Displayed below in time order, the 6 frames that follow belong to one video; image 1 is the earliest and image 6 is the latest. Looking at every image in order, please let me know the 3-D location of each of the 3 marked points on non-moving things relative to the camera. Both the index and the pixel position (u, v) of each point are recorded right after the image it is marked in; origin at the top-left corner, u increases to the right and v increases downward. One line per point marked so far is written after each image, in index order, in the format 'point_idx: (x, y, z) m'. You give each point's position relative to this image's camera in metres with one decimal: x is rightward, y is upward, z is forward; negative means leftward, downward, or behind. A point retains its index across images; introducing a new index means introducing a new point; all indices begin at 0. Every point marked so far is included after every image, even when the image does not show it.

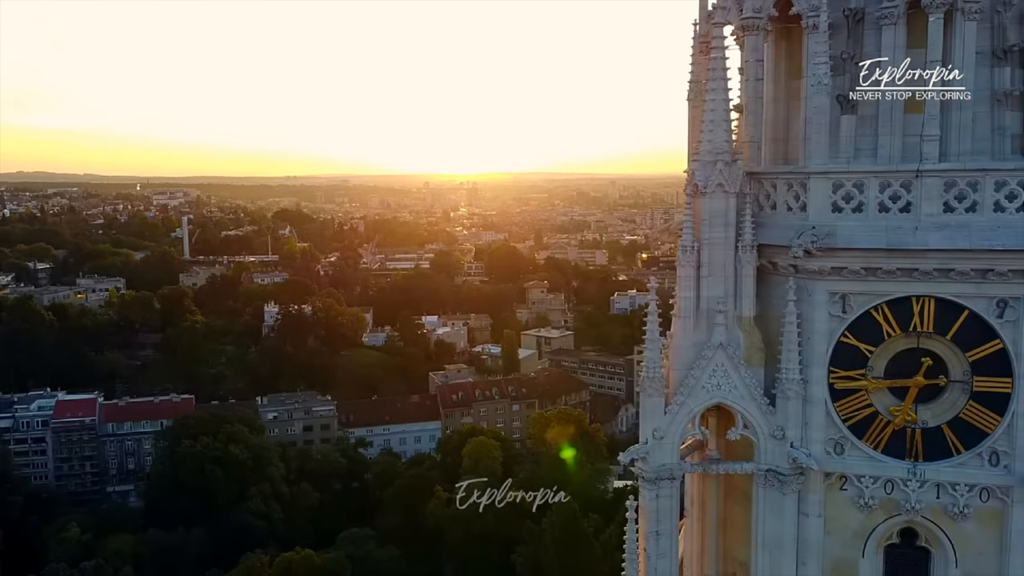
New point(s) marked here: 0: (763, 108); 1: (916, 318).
0: (+1.9, +1.5, +6.9) m
1: (+2.9, -0.2, +6.3) m
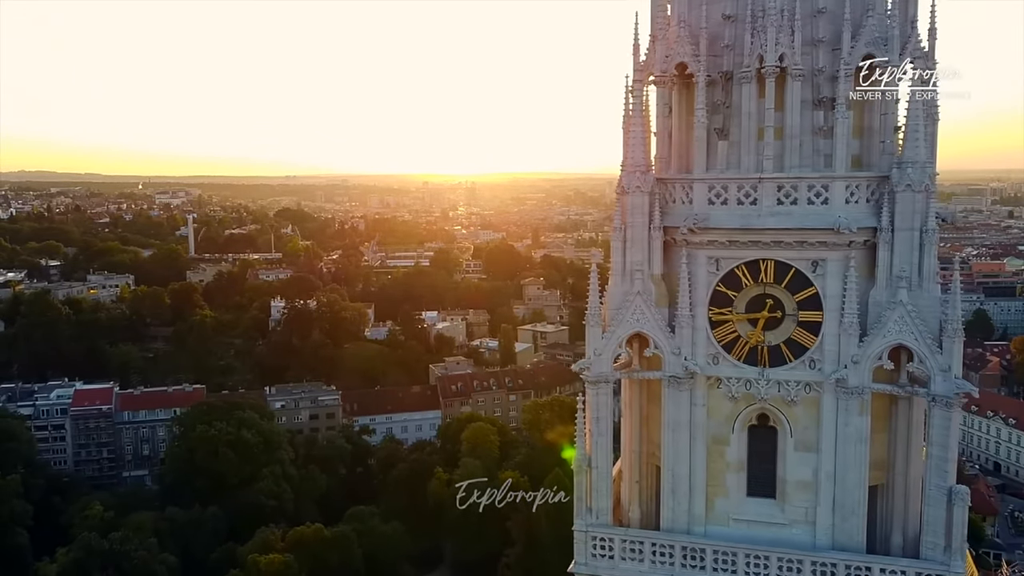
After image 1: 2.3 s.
0: (+1.8, +1.8, +10.2) m
1: (+2.8, +0.2, +9.7) m
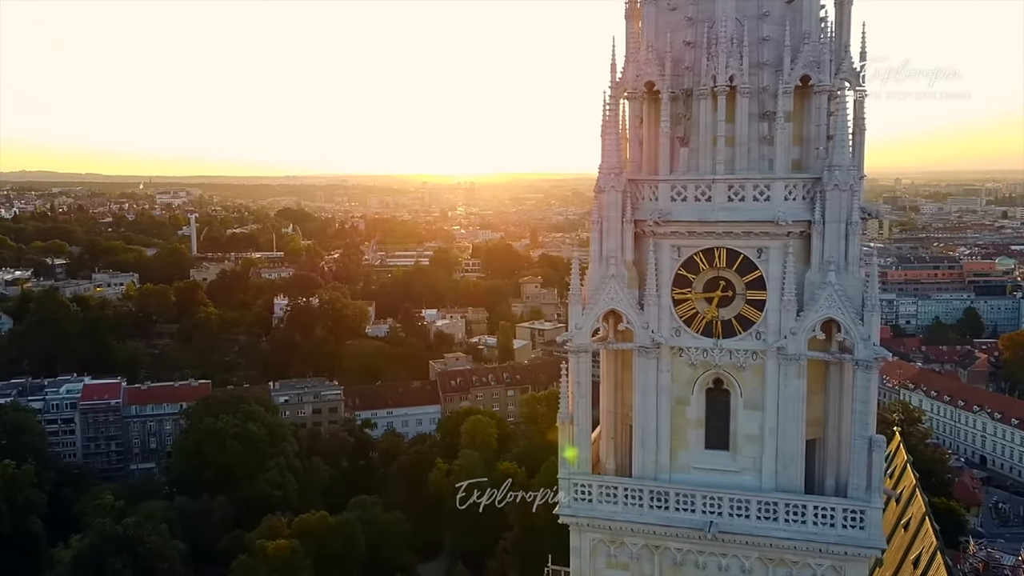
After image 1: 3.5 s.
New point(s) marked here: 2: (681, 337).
0: (+1.7, +2.0, +12.0) m
1: (+2.7, +0.4, +11.5) m
2: (+2.2, -0.6, +11.7) m
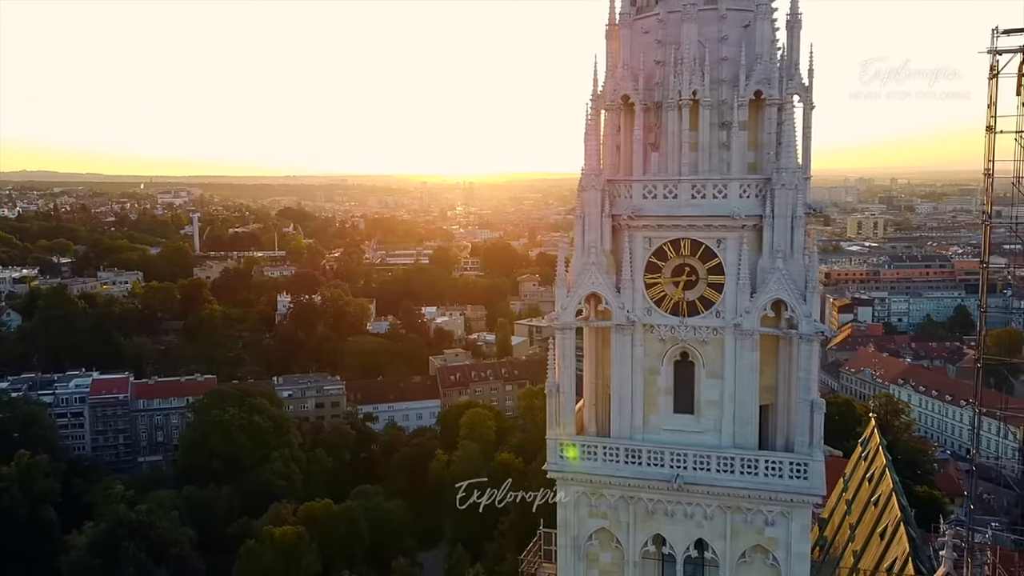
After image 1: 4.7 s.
0: (+1.6, +2.3, +13.9) m
1: (+2.6, +0.6, +13.3) m
2: (+2.2, -0.4, +13.5) m
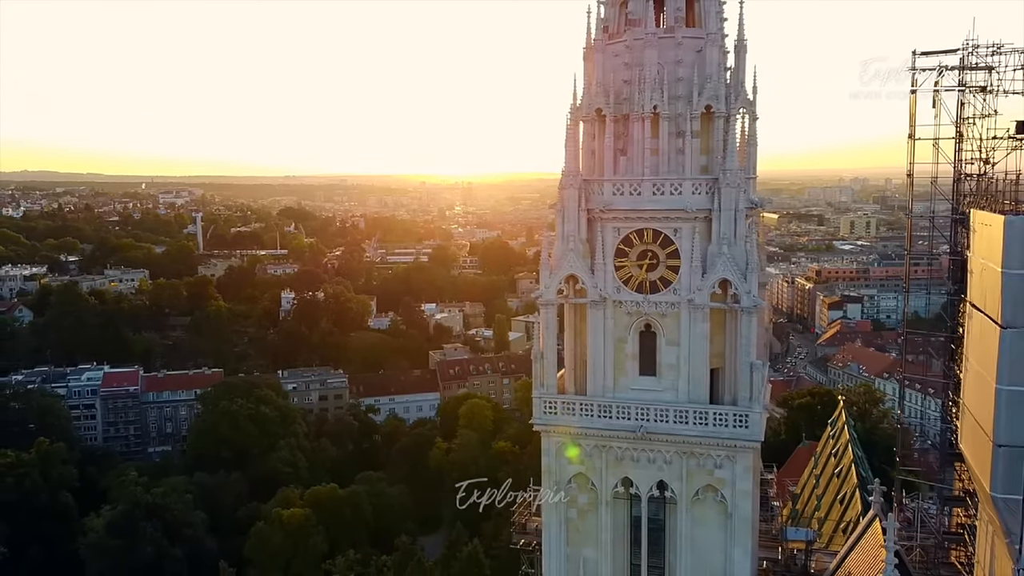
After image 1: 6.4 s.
0: (+1.5, +2.6, +16.5) m
1: (+2.4, +0.9, +15.9) m
2: (+2.0, -0.1, +16.1) m
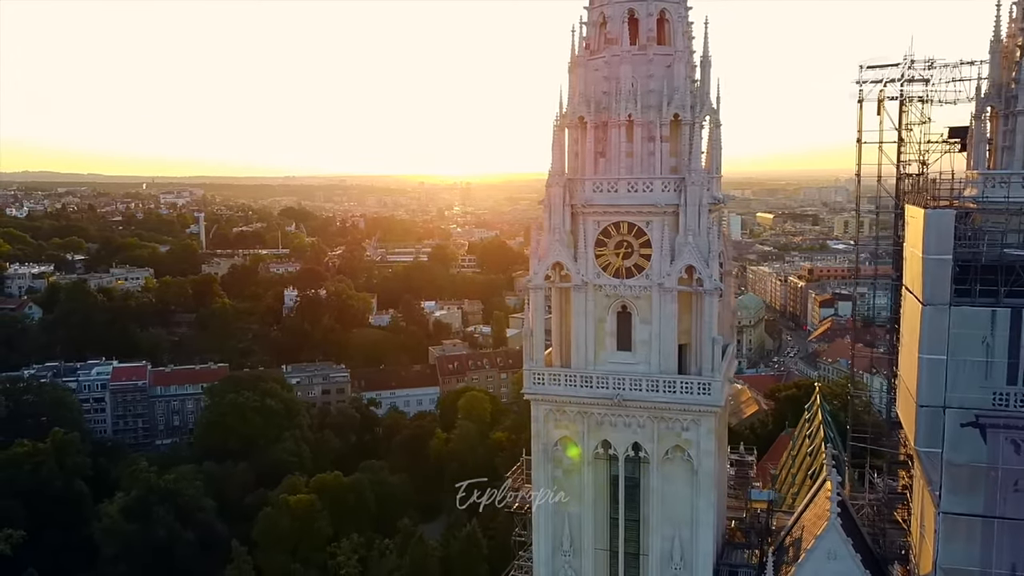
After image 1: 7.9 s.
0: (+1.3, +2.9, +18.8) m
1: (+2.3, +1.2, +18.2) m
2: (+1.9, +0.2, +18.4) m
